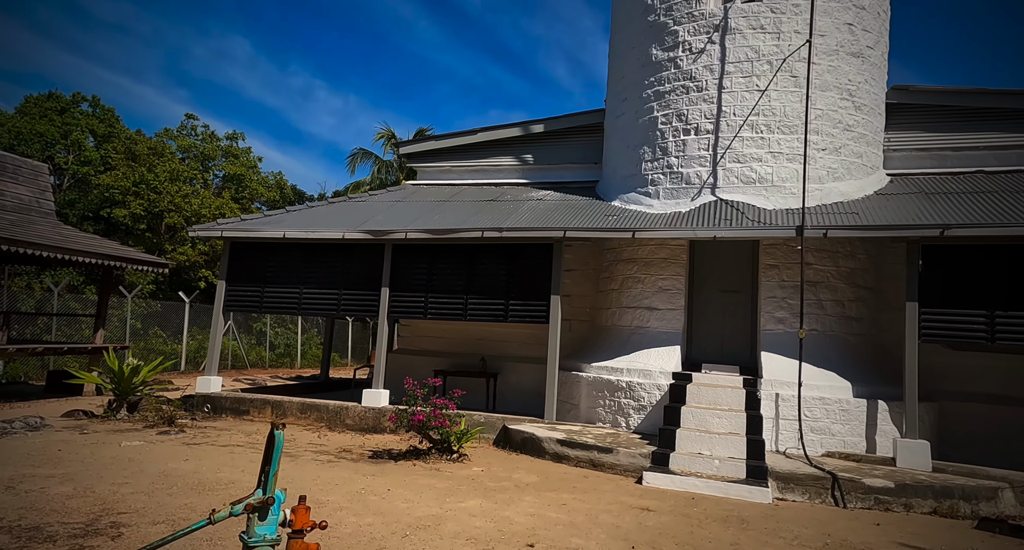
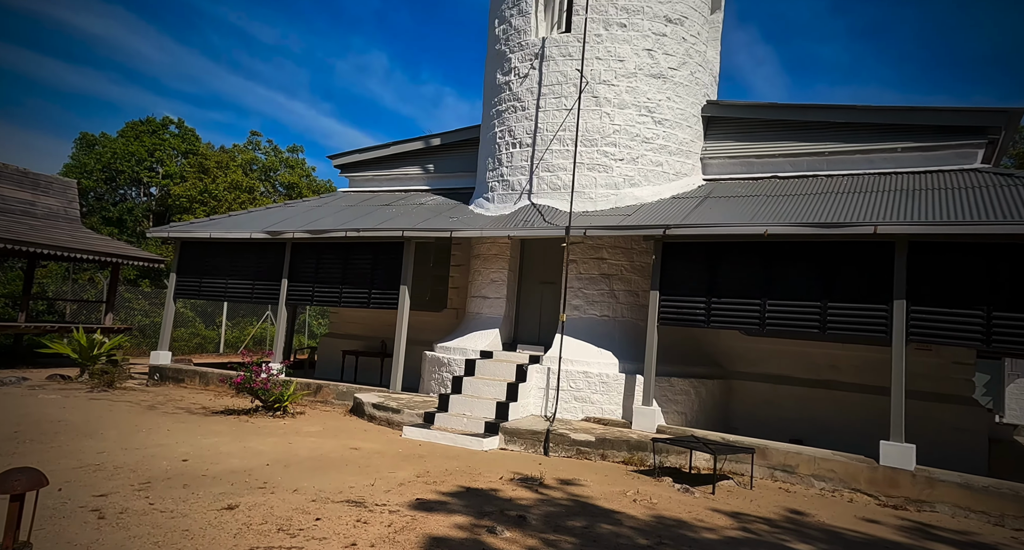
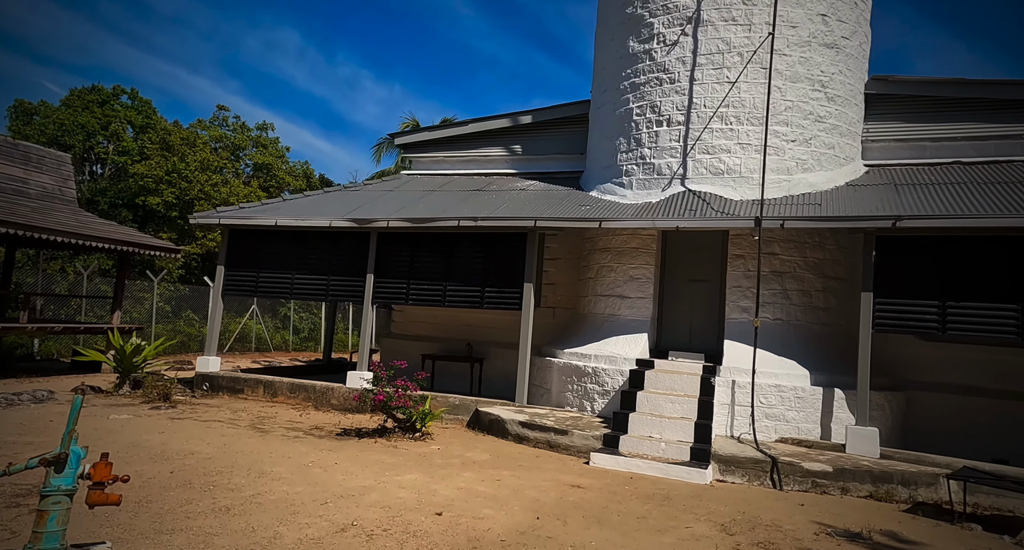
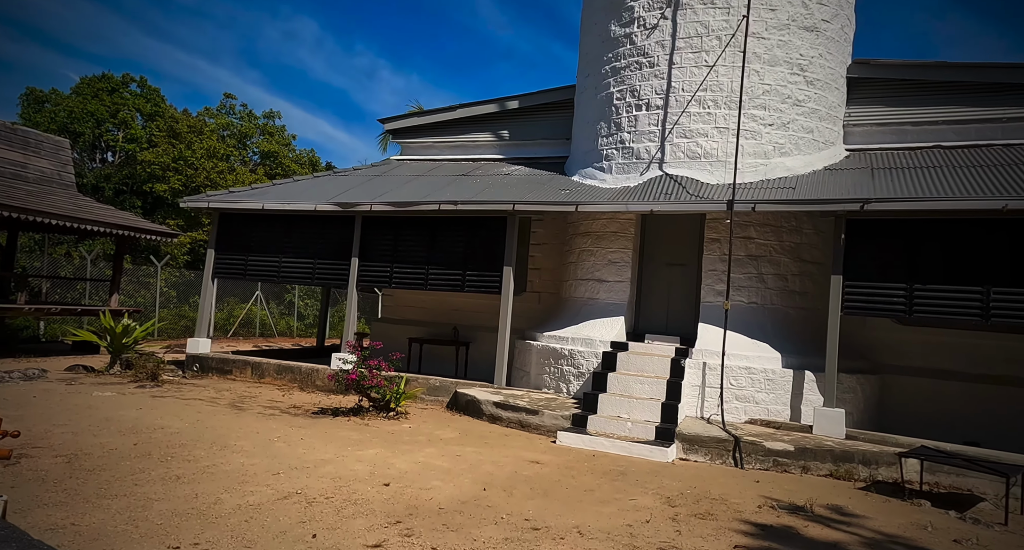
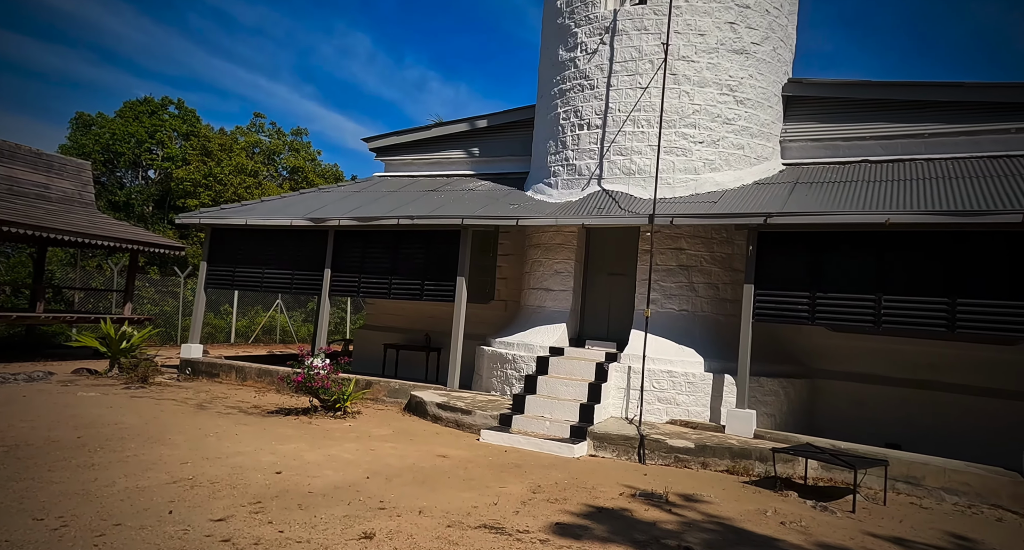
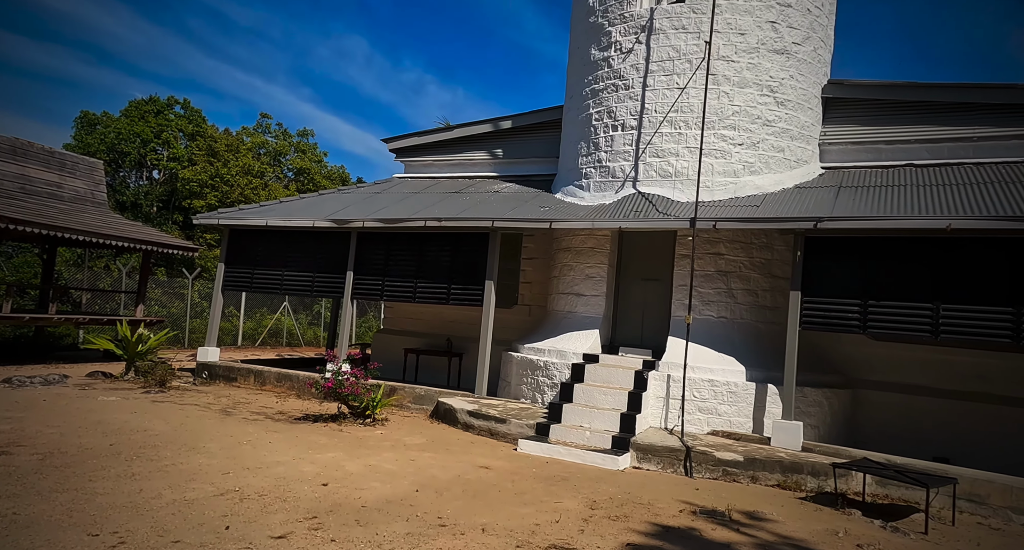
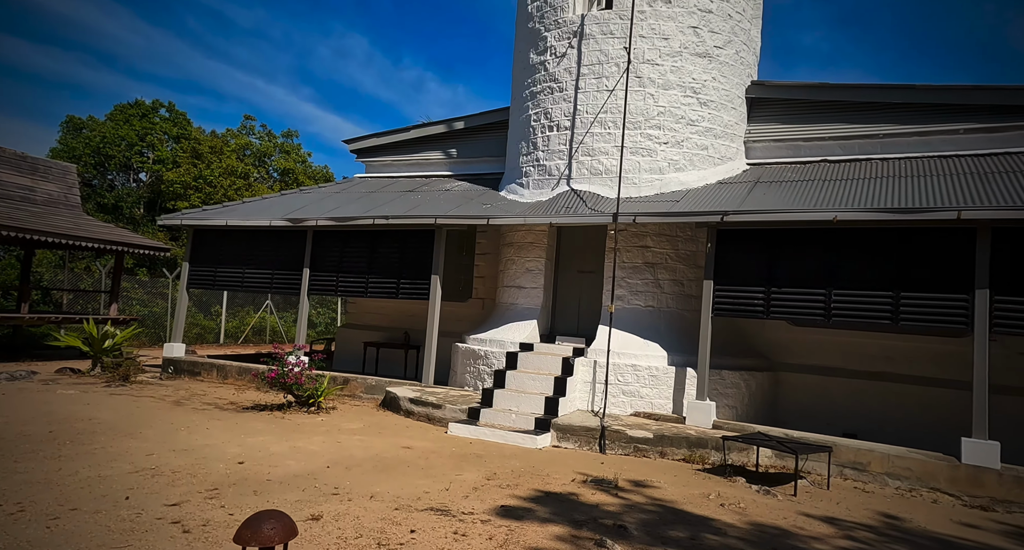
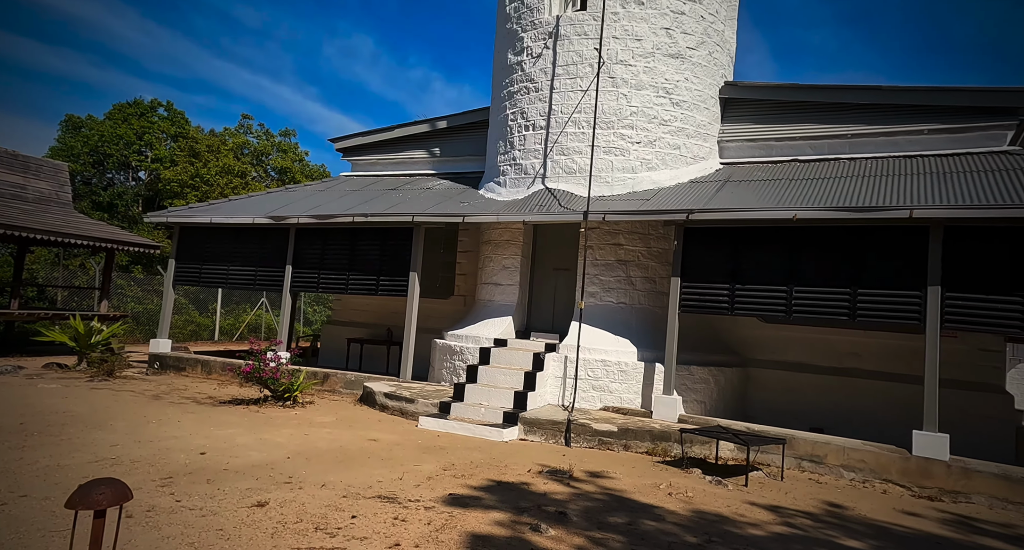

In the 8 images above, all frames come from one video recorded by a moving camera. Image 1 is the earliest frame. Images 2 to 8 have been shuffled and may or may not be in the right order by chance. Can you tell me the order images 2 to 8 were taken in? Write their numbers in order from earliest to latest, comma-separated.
3, 4, 6, 5, 7, 8, 2
